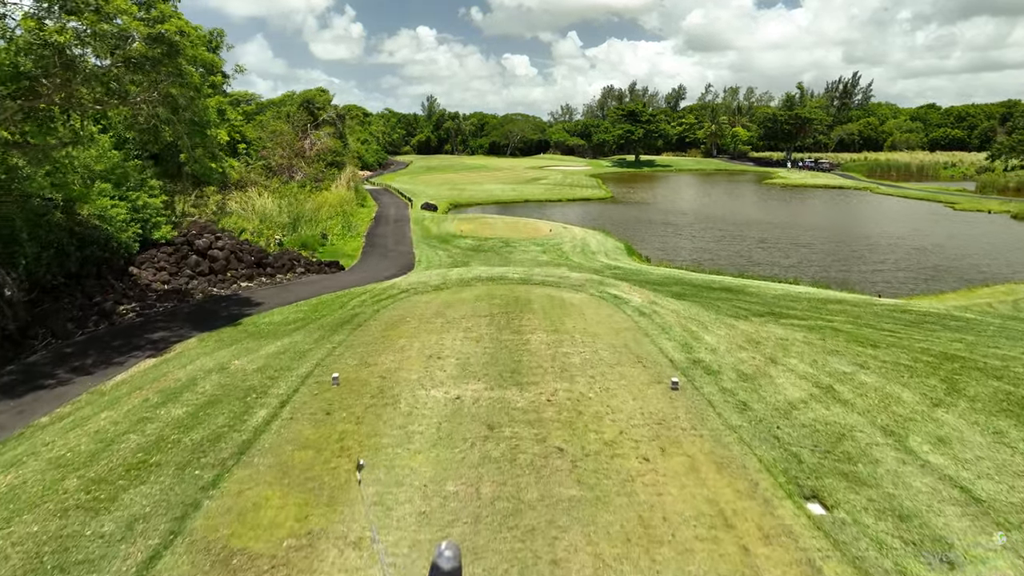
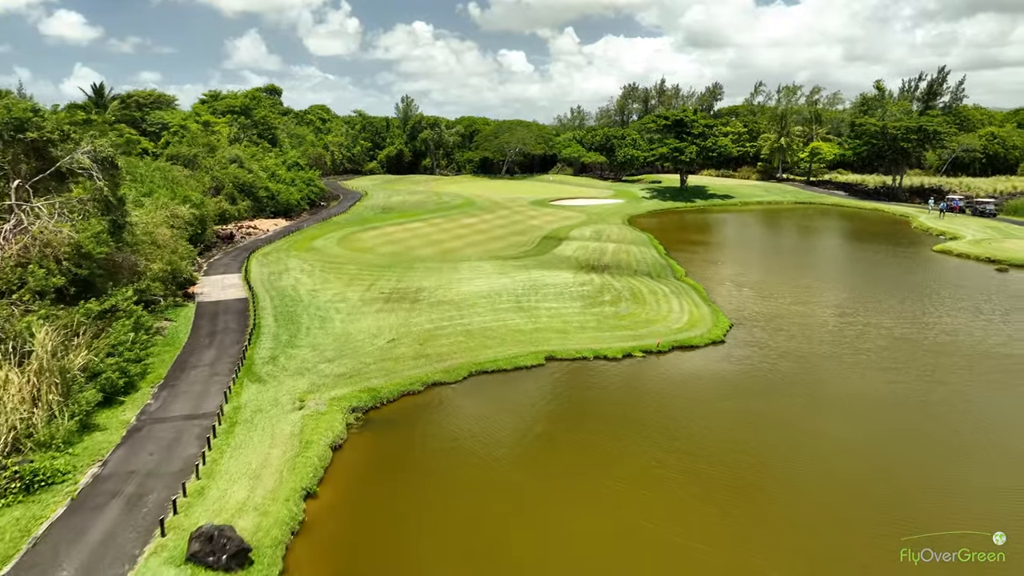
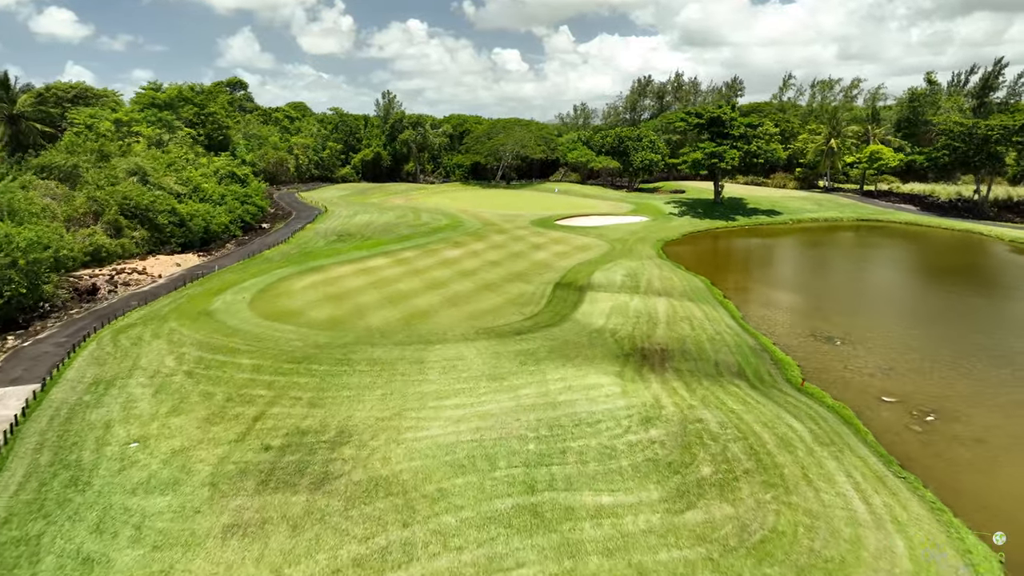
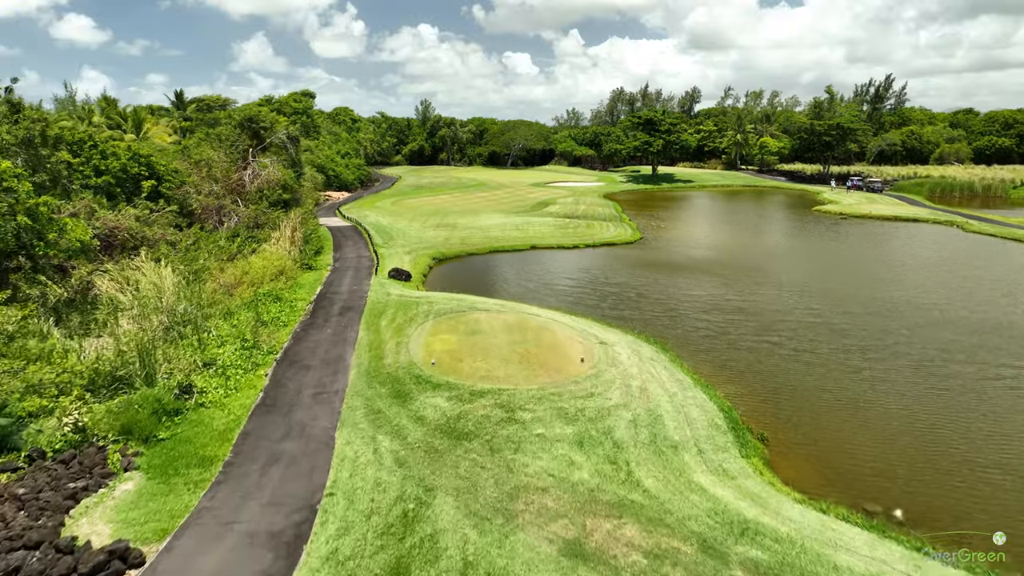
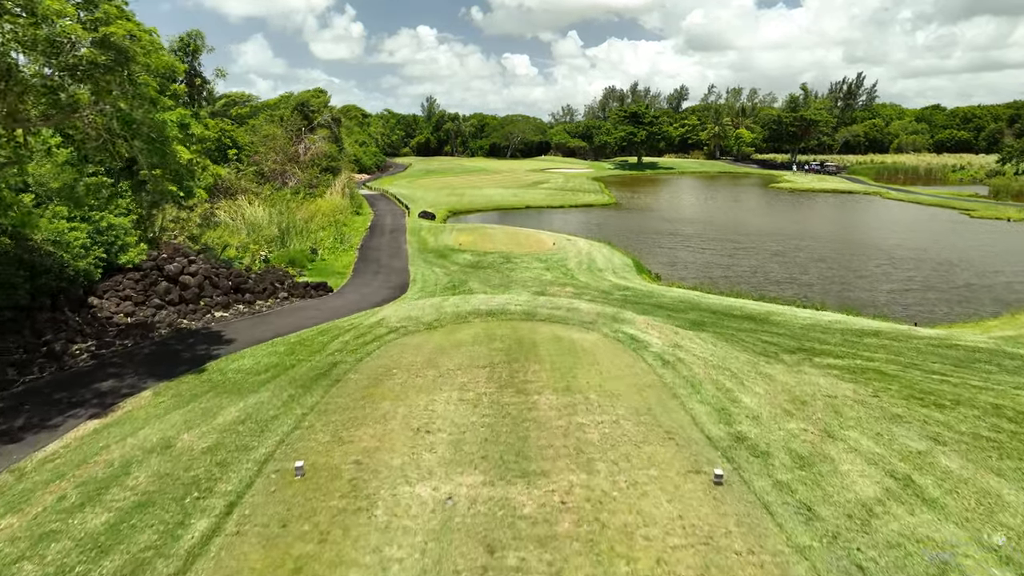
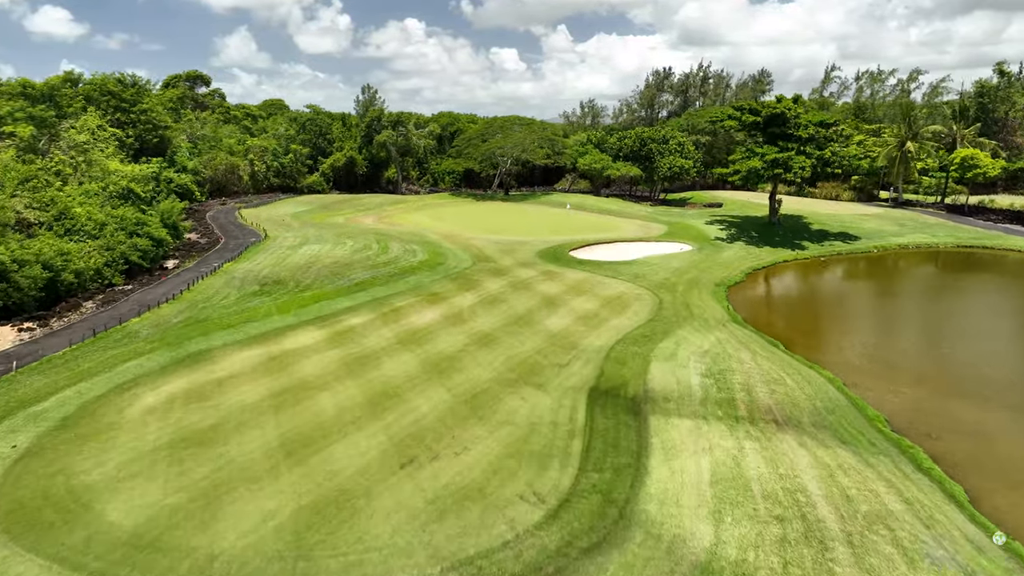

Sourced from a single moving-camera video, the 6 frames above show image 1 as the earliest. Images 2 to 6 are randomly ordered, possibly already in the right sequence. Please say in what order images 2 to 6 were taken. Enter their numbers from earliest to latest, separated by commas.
5, 4, 2, 3, 6
